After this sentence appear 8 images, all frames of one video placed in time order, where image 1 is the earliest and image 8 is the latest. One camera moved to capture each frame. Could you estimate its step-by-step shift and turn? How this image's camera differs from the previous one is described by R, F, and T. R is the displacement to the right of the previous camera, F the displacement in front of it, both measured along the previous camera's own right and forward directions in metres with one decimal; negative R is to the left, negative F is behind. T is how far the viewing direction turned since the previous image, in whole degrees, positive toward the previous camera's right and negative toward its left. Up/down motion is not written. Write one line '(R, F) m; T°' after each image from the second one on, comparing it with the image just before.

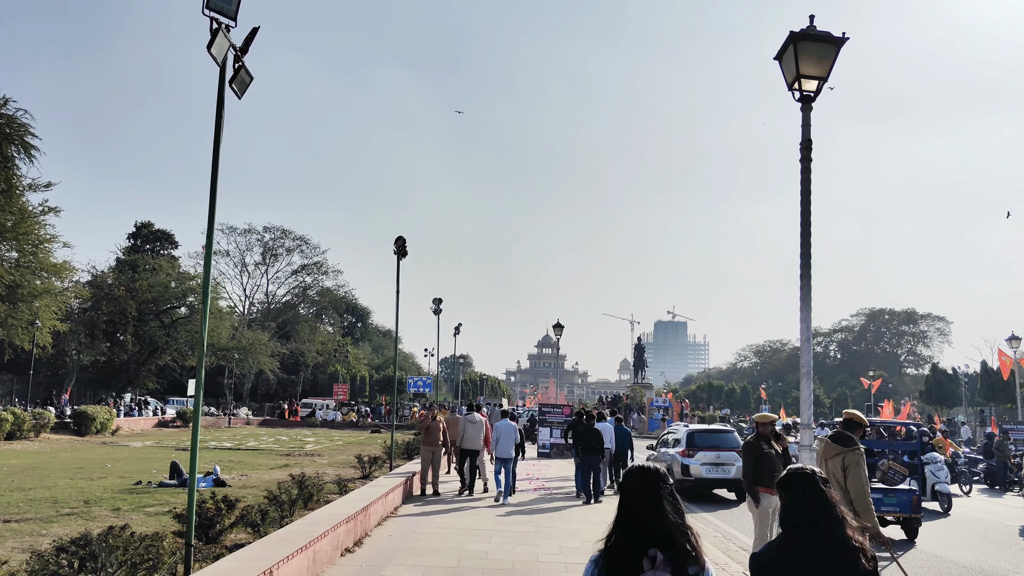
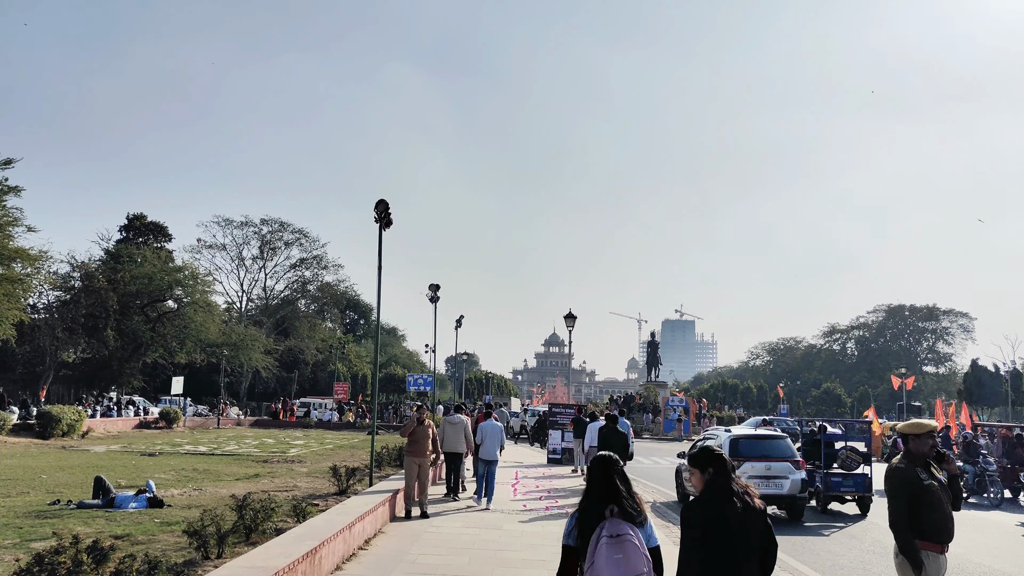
(0.0, +2.8) m; 0°
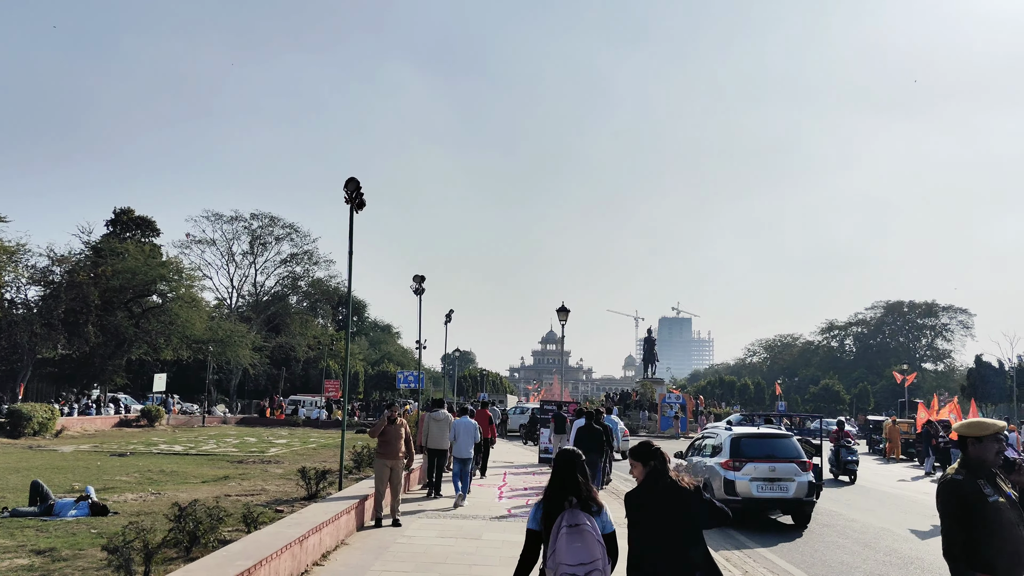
(+0.2, +1.1) m; 0°
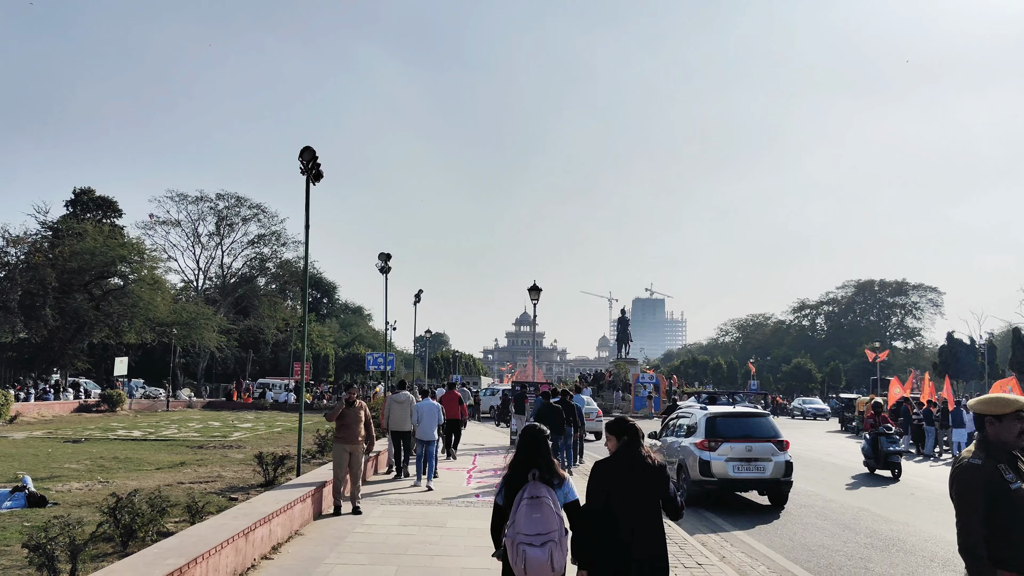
(+0.1, +0.6) m; +2°
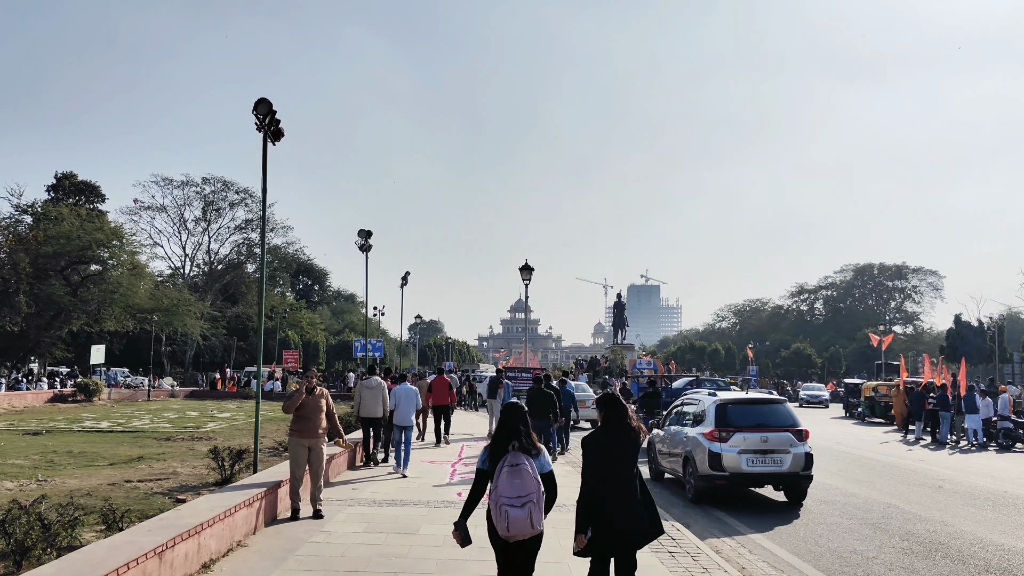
(+0.1, +1.4) m; 0°
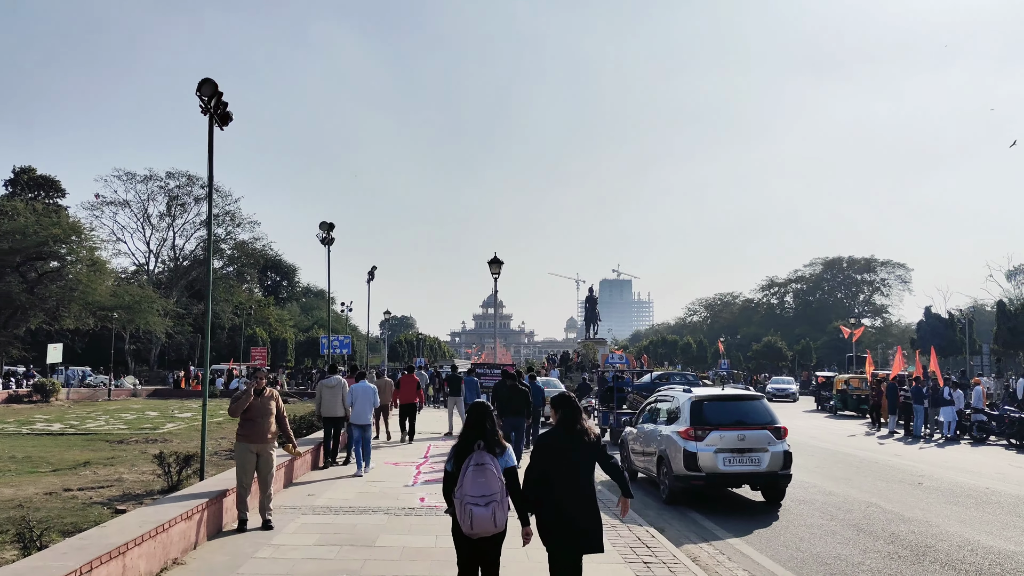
(+0.1, +0.6) m; +2°
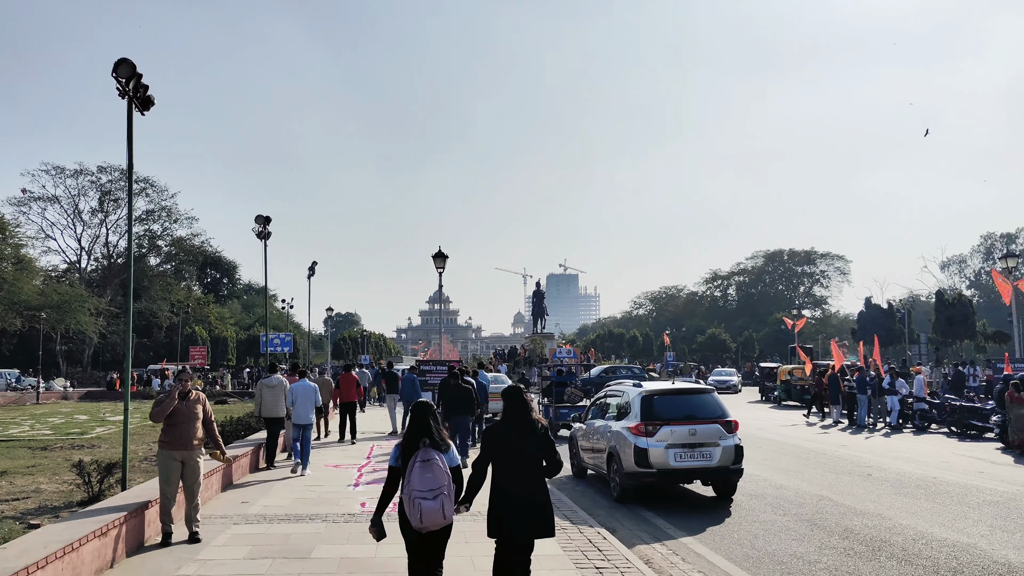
(0.0, +0.4) m; +4°
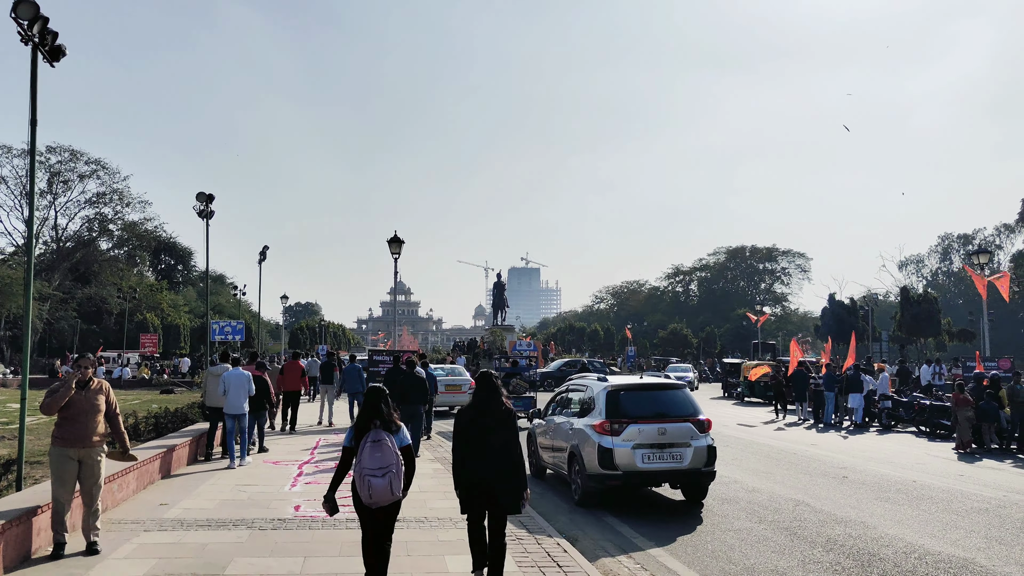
(+0.1, +0.9) m; +3°
